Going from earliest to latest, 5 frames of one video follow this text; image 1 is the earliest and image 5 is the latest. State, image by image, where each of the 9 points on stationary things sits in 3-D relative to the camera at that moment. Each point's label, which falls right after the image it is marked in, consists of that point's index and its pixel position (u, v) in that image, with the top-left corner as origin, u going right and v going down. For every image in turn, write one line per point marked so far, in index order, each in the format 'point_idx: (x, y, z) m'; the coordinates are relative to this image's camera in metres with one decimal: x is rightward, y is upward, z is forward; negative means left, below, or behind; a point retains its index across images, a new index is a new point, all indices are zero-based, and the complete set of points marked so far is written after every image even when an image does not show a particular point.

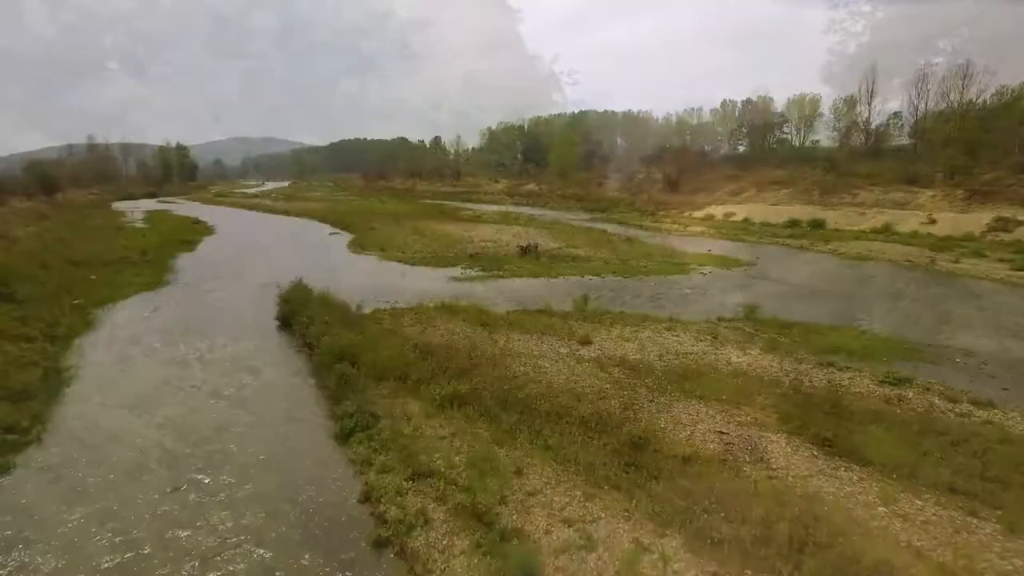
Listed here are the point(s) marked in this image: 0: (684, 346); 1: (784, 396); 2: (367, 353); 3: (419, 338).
0: (+4.3, -1.5, +16.8) m
1: (+5.2, -2.1, +13.1) m
2: (-3.3, -1.5, +15.6) m
3: (-2.4, -1.4, +17.9) m
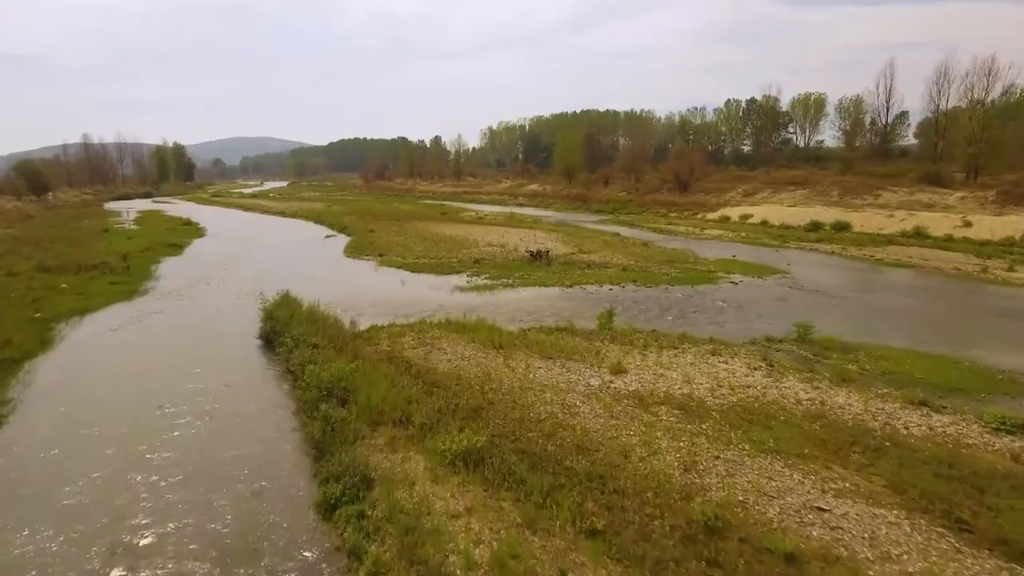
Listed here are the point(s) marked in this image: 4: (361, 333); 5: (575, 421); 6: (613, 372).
0: (+4.7, -1.9, +14.2) m
1: (+5.7, -2.5, +10.4) m
2: (-2.8, -1.9, +12.9) m
3: (-2.0, -1.8, +15.3) m
4: (-4.2, -1.3, +18.6) m
5: (+1.1, -2.3, +11.7) m
6: (+2.1, -1.8, +14.4) m
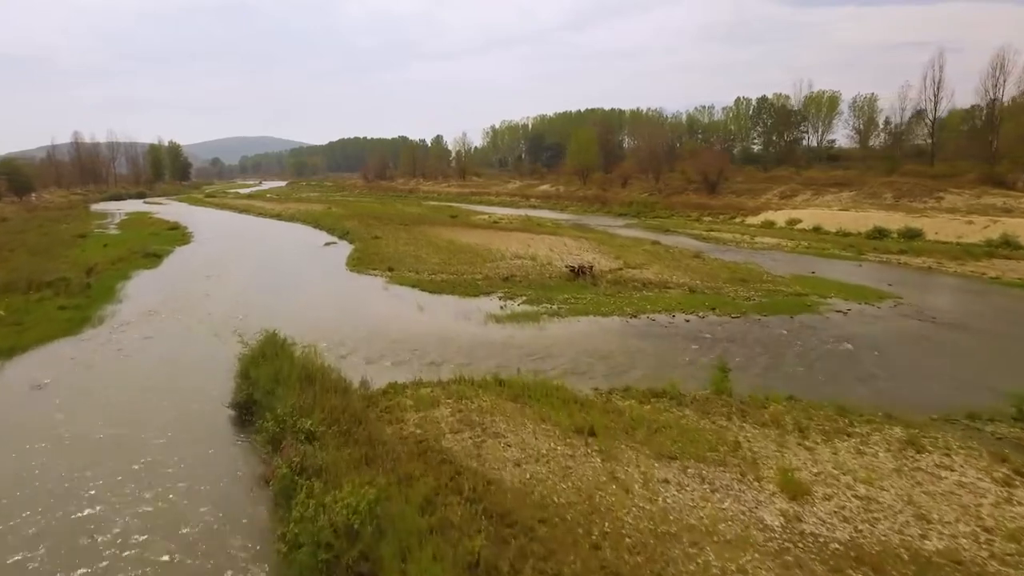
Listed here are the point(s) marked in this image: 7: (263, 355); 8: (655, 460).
0: (+6.2, -2.8, +8.7) m
1: (+7.2, -3.4, +4.9) m
2: (-1.3, -2.8, +7.4) m
3: (-0.5, -2.7, +9.8) m
4: (-2.7, -2.2, +13.1) m
5: (+2.6, -3.2, +6.3) m
6: (+3.7, -2.7, +9.0) m
7: (-5.4, -1.4, +14.7) m
8: (+2.1, -2.5, +10.1) m
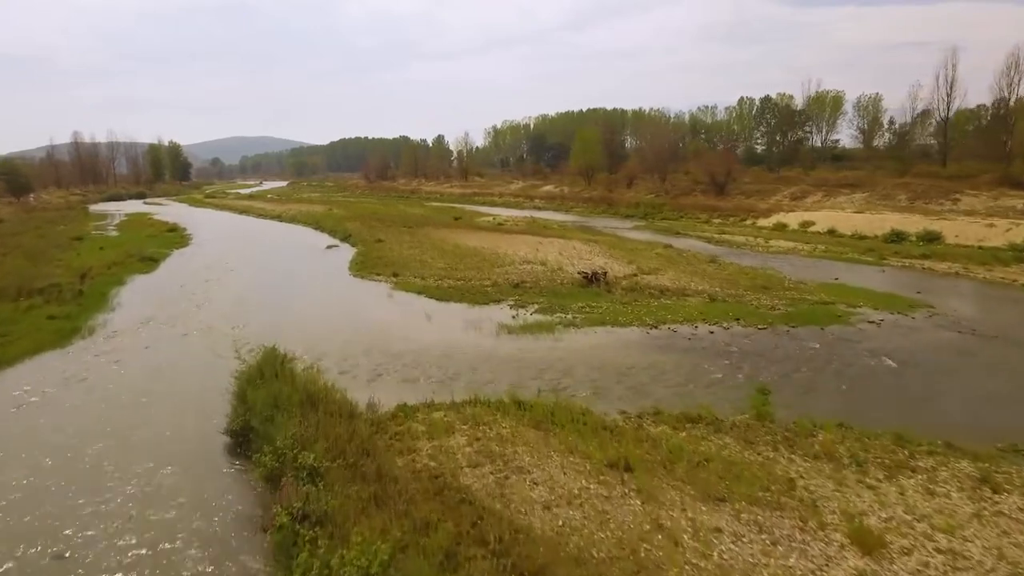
0: (+6.6, -3.1, +7.5) m
1: (+7.6, -3.7, +3.8) m
2: (-1.0, -3.1, +6.3) m
3: (-0.1, -3.0, +8.6) m
4: (-2.3, -2.5, +12.0) m
5: (+3.0, -3.5, +5.1) m
6: (+4.0, -3.0, +7.8) m
7: (-5.0, -1.7, +13.6) m
8: (+2.5, -2.8, +9.0) m
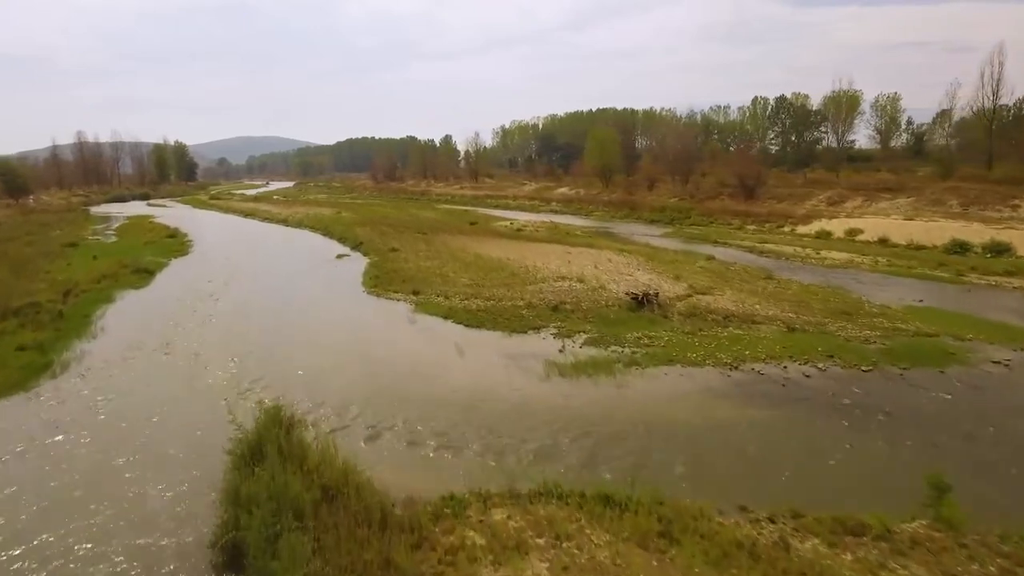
0: (+7.8, -3.9, +4.2) m
1: (+8.7, -4.5, +0.4) m
2: (+0.2, -3.9, +3.0) m
3: (+1.1, -3.7, +5.4) m
4: (-1.1, -3.3, +8.7) m
5: (+4.1, -4.3, +1.8) m
6: (+5.2, -3.8, +4.5) m
7: (-3.8, -2.5, +10.4) m
8: (+3.7, -3.6, +5.7) m
